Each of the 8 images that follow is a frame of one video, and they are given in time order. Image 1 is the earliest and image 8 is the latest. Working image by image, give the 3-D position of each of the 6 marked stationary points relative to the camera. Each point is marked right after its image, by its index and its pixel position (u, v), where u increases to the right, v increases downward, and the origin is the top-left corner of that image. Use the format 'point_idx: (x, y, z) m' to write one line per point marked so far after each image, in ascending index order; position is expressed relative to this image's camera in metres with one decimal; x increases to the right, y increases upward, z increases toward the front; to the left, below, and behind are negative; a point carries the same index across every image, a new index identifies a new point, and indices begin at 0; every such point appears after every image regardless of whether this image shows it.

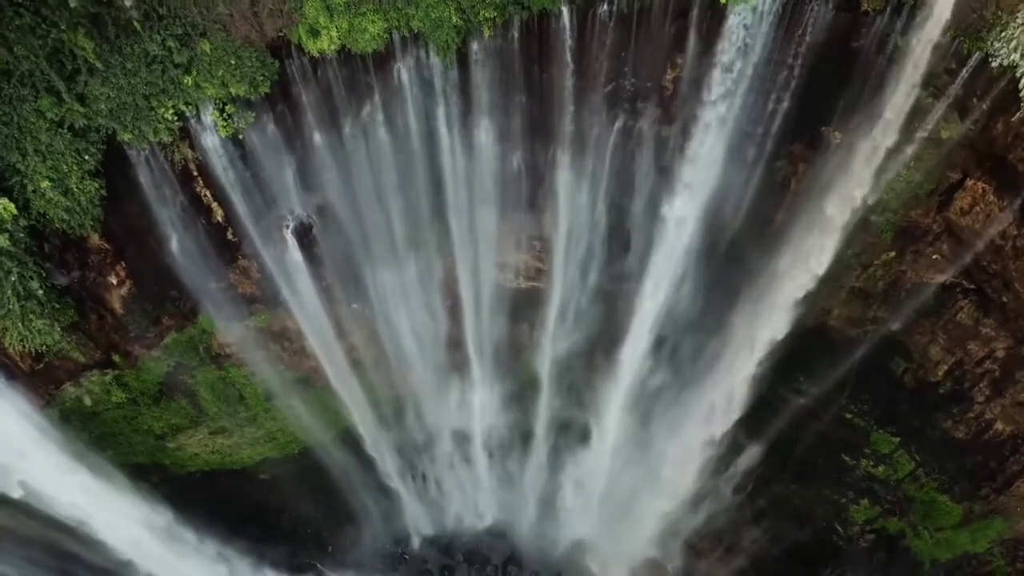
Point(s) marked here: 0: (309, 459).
0: (-3.3, -2.8, +12.3) m
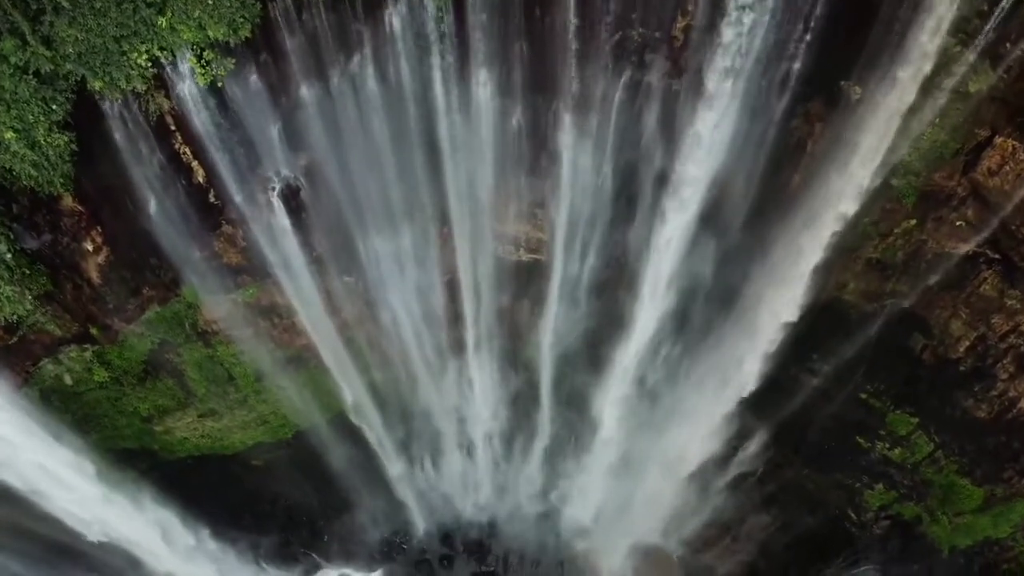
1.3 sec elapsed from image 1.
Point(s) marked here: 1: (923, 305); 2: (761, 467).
0: (-3.3, -2.5, +11.8) m
1: (+5.1, -0.2, +9.3) m
2: (+3.8, -2.7, +11.5) m
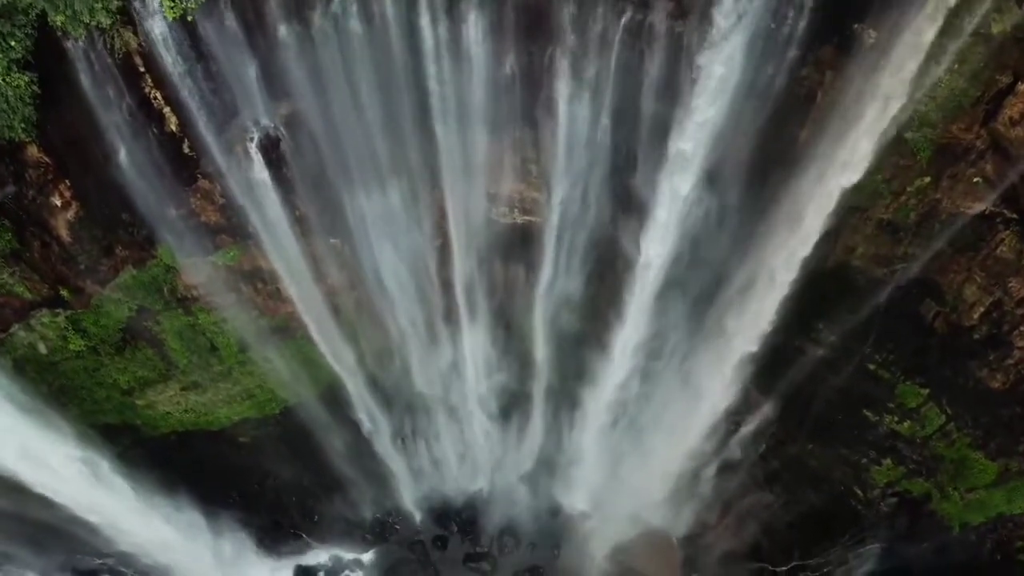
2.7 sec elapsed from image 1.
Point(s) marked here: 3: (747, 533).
0: (-3.4, -2.0, +11.4) m
1: (+5.0, +0.2, +8.9) m
2: (+3.7, -2.3, +11.1) m
3: (+3.6, -3.8, +11.5) m
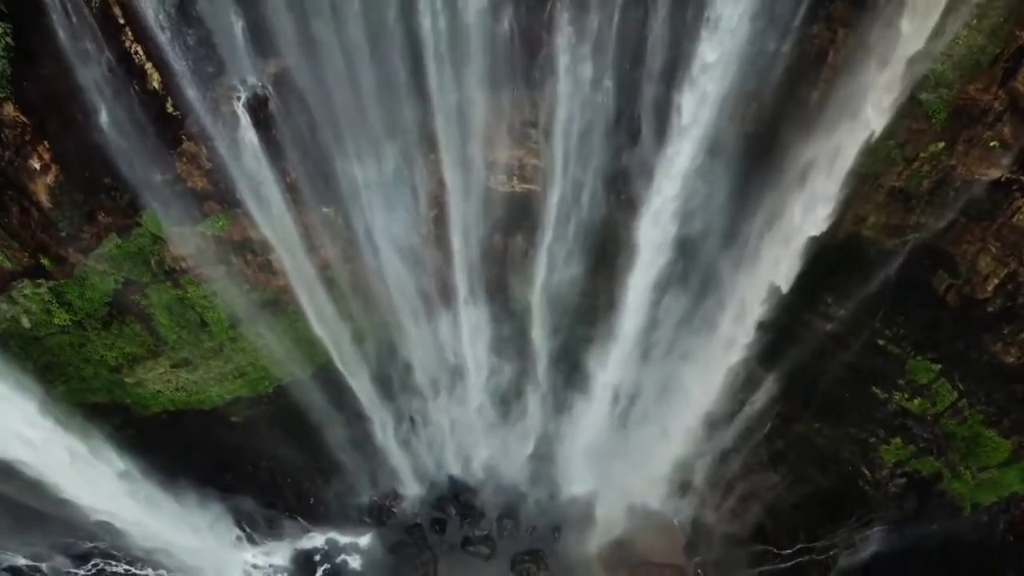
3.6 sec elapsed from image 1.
0: (-3.4, -1.6, +11.1) m
1: (+5.0, +0.6, +8.6) m
2: (+3.7, -1.9, +10.9) m
3: (+3.6, -3.4, +11.2) m
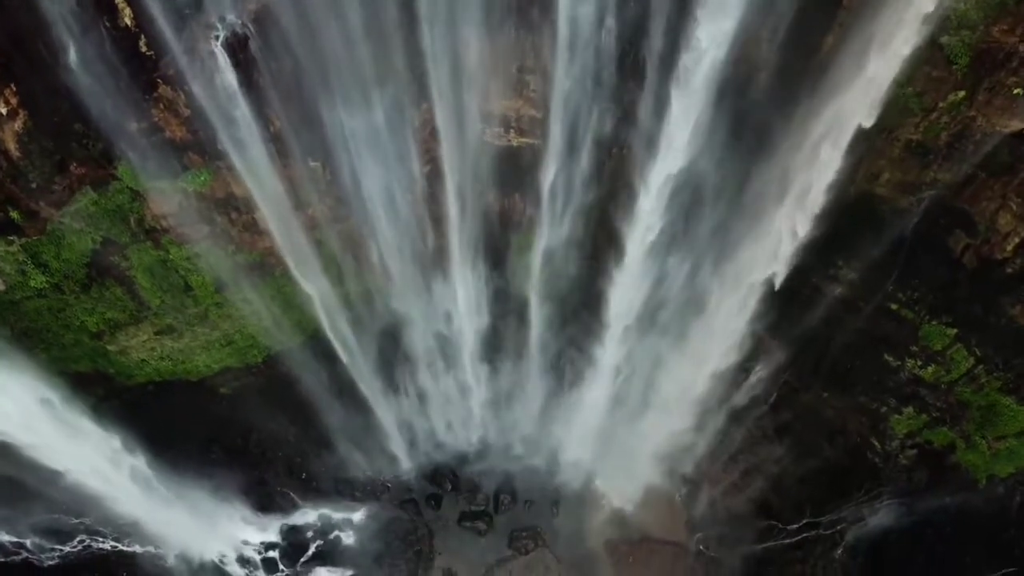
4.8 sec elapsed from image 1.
0: (-3.4, -1.2, +10.8) m
1: (+5.0, +1.0, +8.2) m
2: (+3.7, -1.4, +10.5) m
3: (+3.6, -2.9, +10.9) m
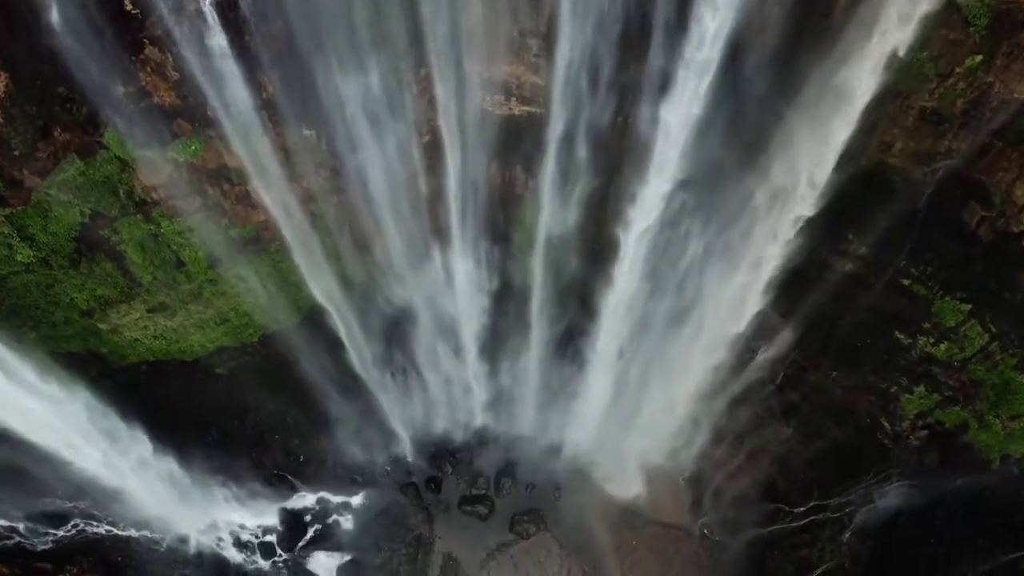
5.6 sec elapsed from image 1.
0: (-3.4, -0.9, +10.5) m
1: (+5.0, +1.3, +7.9) m
2: (+3.7, -1.1, +10.2) m
3: (+3.6, -2.6, +10.7) m
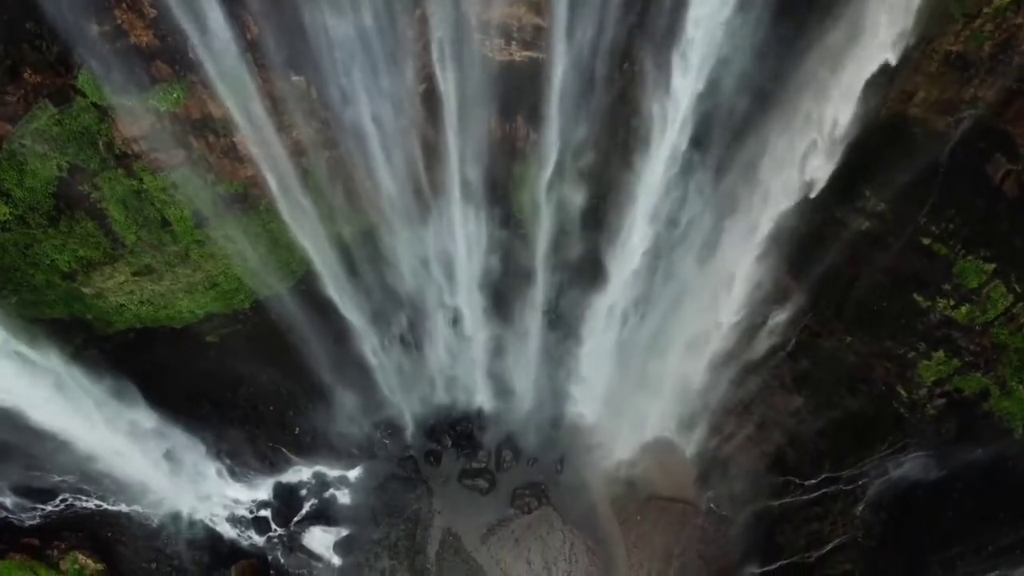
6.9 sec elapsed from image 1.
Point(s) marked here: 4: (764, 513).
0: (-3.4, -0.4, +10.1) m
1: (+5.0, +1.7, +7.4) m
2: (+3.7, -0.6, +9.9) m
3: (+3.6, -2.1, +10.3) m
4: (+3.5, -3.1, +10.5) m
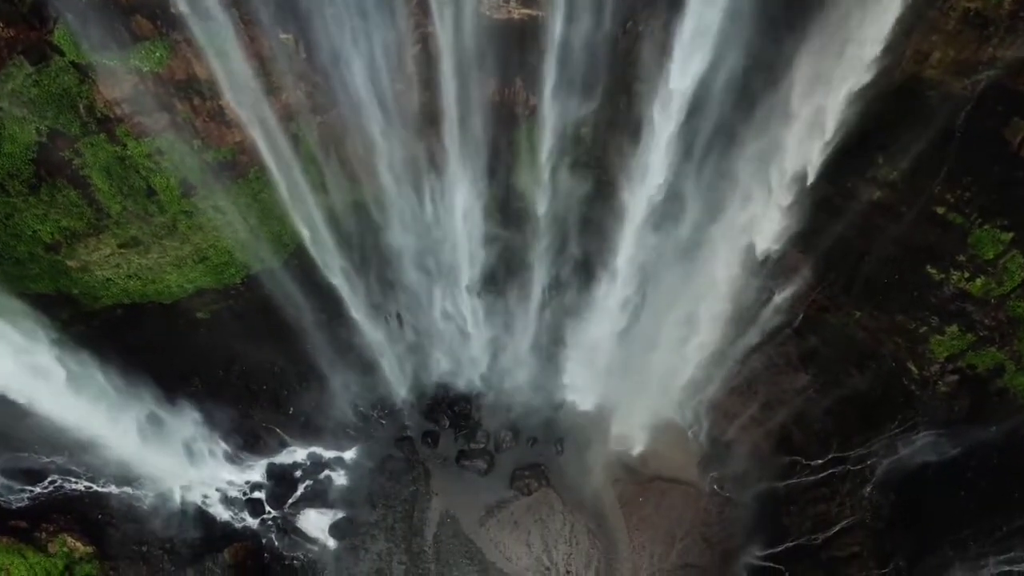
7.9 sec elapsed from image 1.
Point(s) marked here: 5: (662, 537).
0: (-3.4, 0.0, +9.9) m
1: (+5.0, +2.0, +7.1) m
2: (+3.7, -0.3, +9.6) m
3: (+3.6, -1.8, +10.0) m
4: (+3.5, -2.8, +10.2) m
5: (+2.0, -3.3, +9.9) m
